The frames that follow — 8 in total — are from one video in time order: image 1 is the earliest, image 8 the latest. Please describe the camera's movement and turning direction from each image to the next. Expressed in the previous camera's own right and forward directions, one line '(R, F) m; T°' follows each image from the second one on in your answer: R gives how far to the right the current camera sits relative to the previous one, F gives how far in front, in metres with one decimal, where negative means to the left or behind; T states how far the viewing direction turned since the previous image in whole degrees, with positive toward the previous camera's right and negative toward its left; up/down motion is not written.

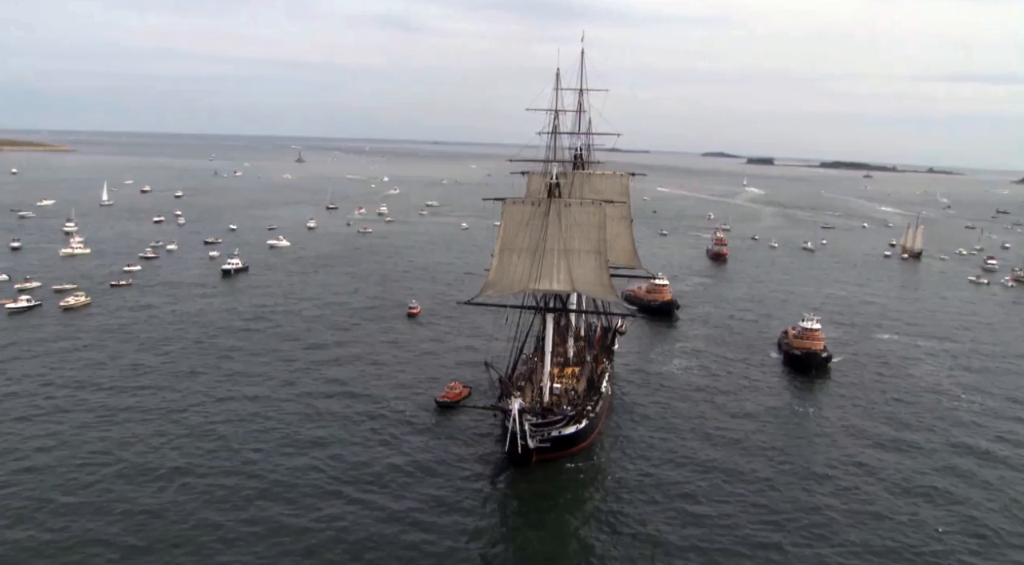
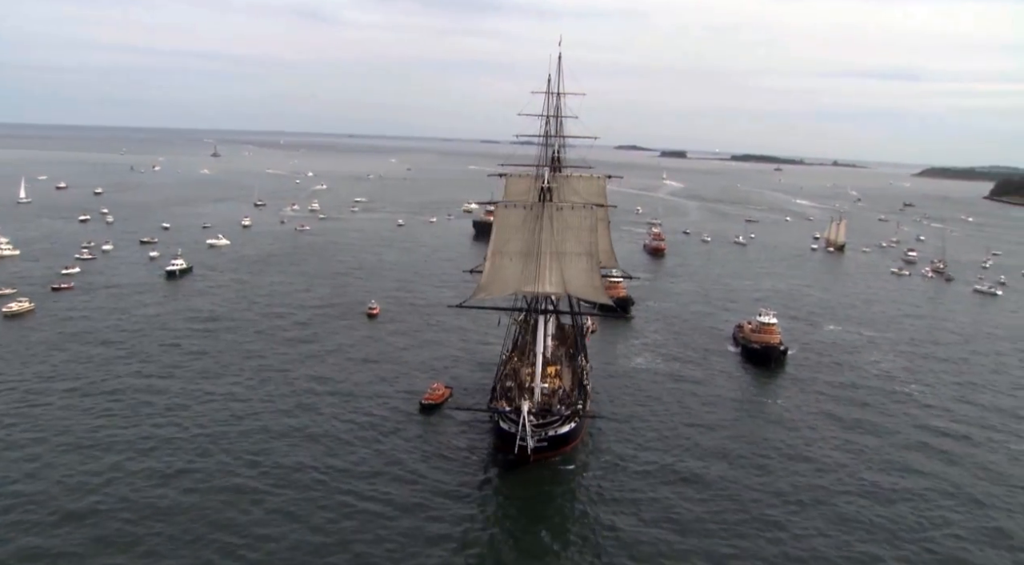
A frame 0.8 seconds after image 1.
(-2.2, -0.2) m; +5°
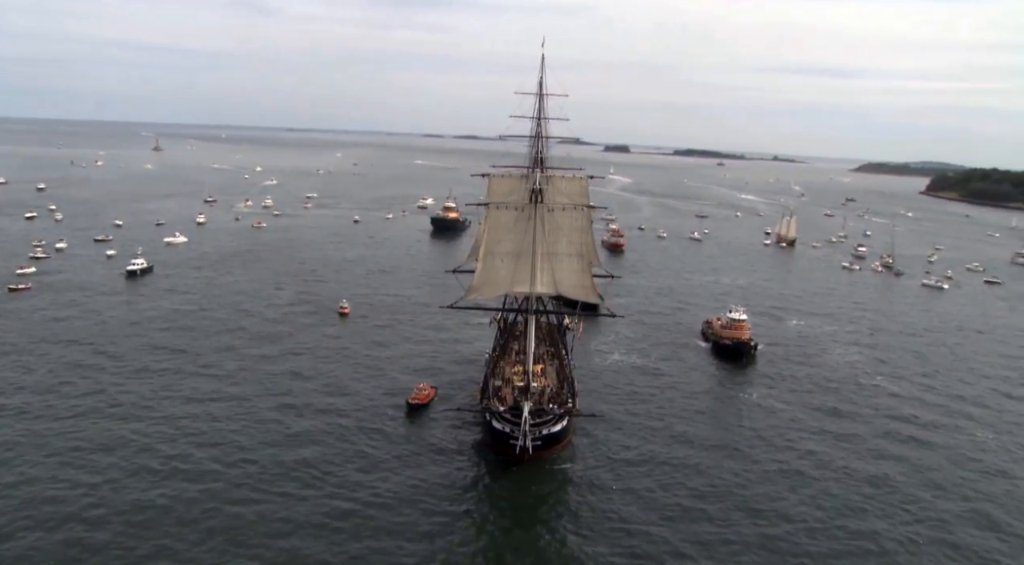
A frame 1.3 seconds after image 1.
(-1.3, -0.1) m; +3°
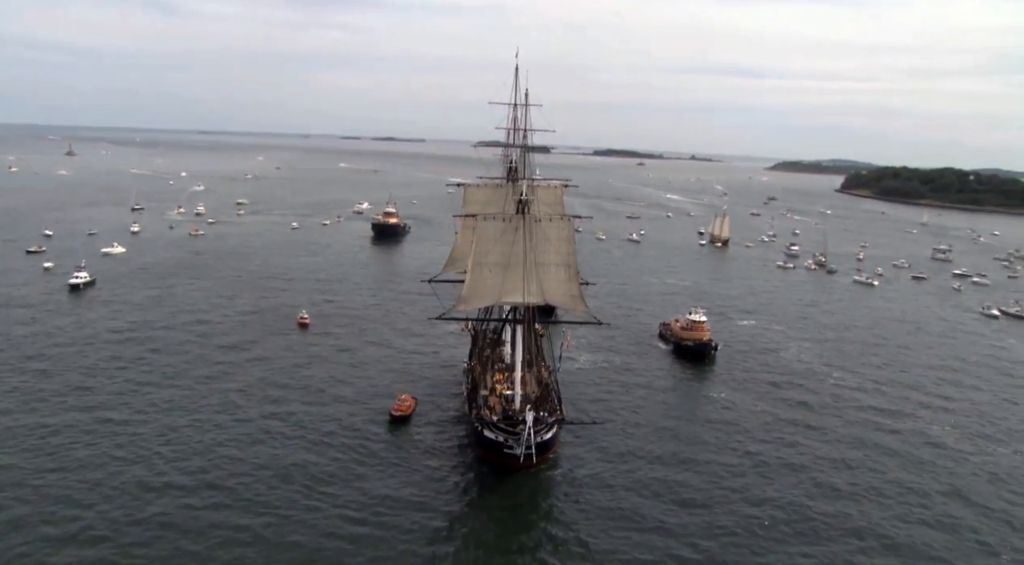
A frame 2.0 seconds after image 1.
(-1.9, -0.2) m; +4°
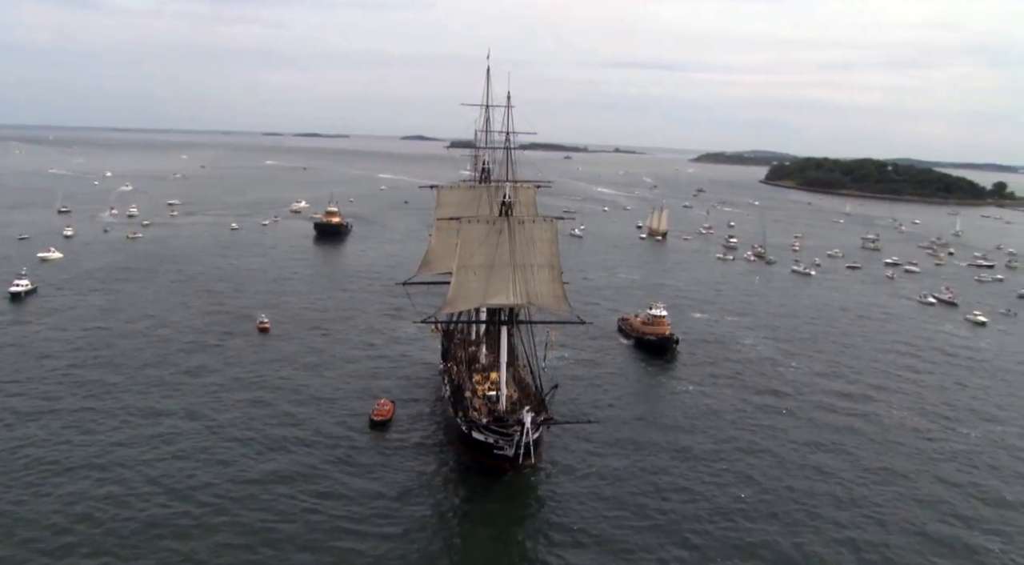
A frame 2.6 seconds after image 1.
(-1.6, -0.2) m; +4°
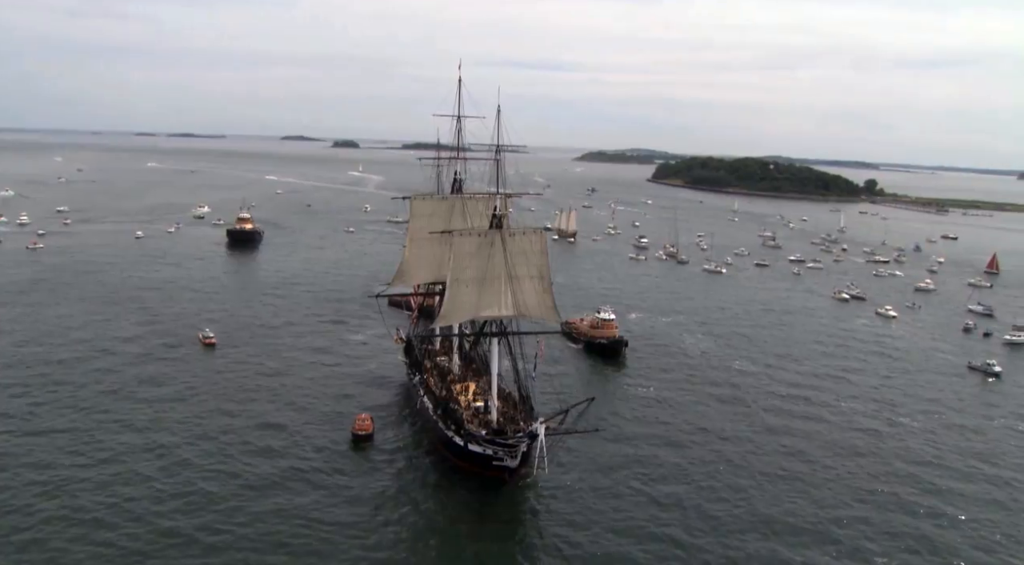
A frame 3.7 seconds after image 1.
(-3.1, -0.3) m; +6°
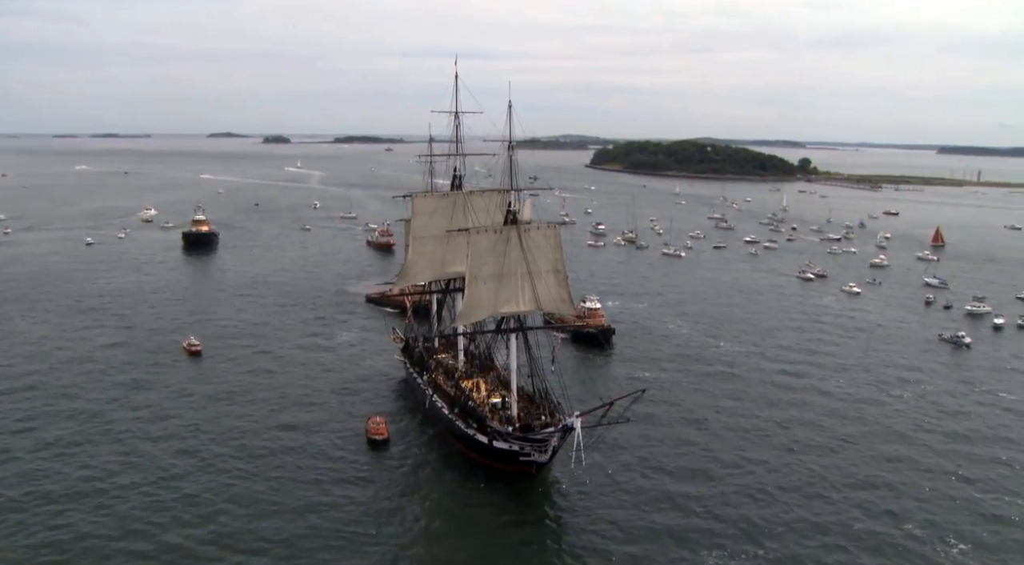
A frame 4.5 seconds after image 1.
(-2.4, -0.1) m; +3°
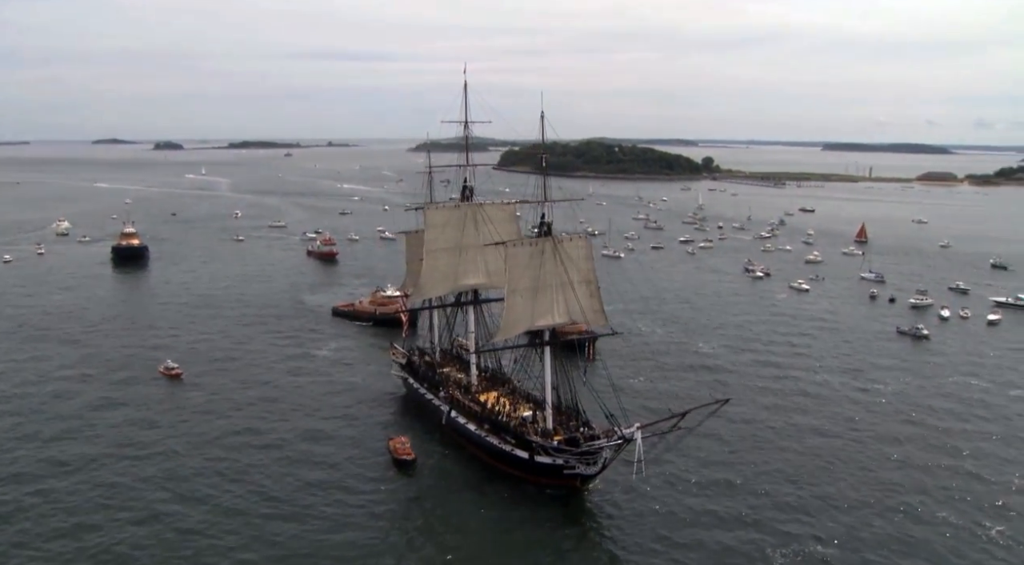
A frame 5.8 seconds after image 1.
(-4.1, +0.2) m; +5°
